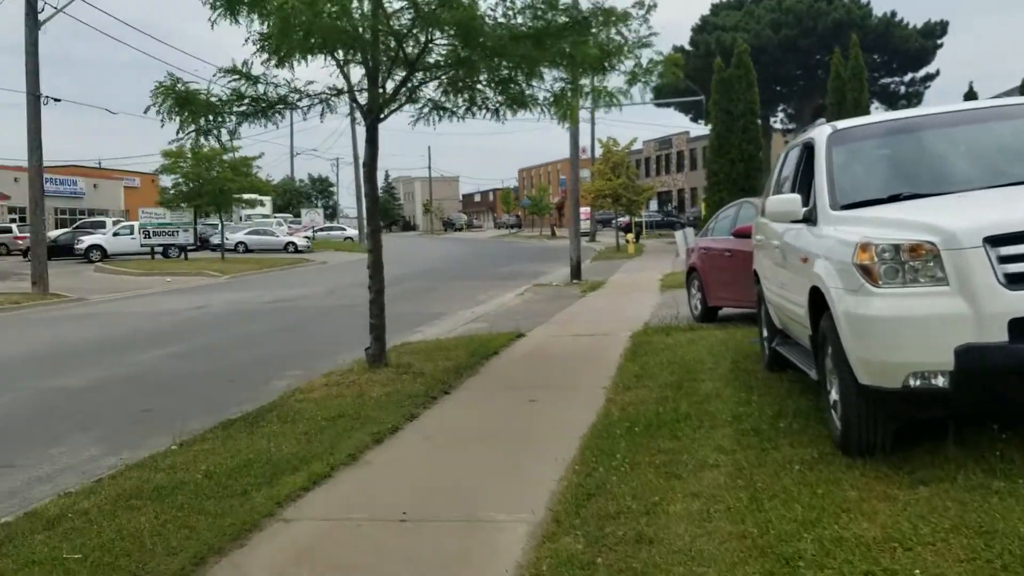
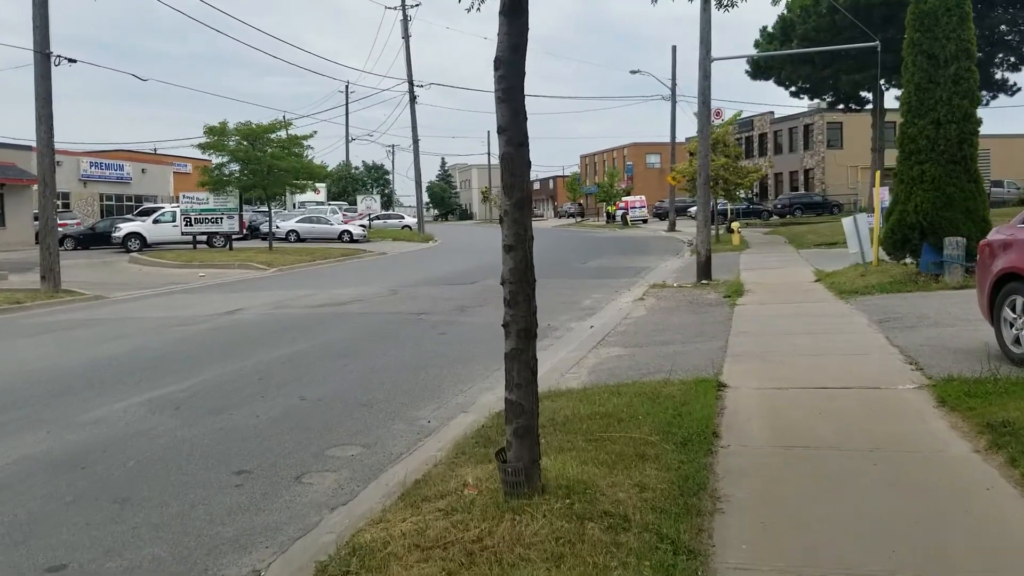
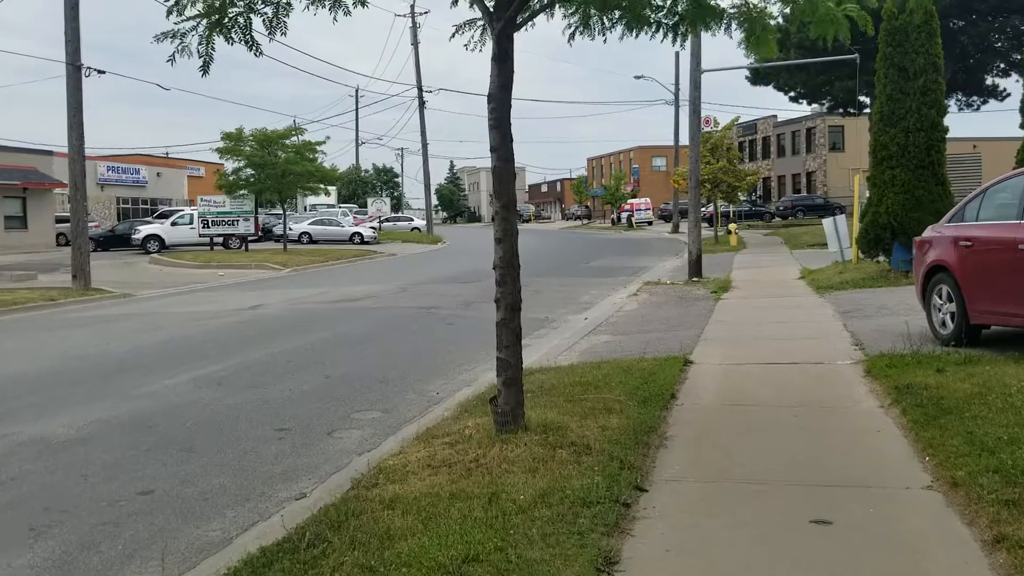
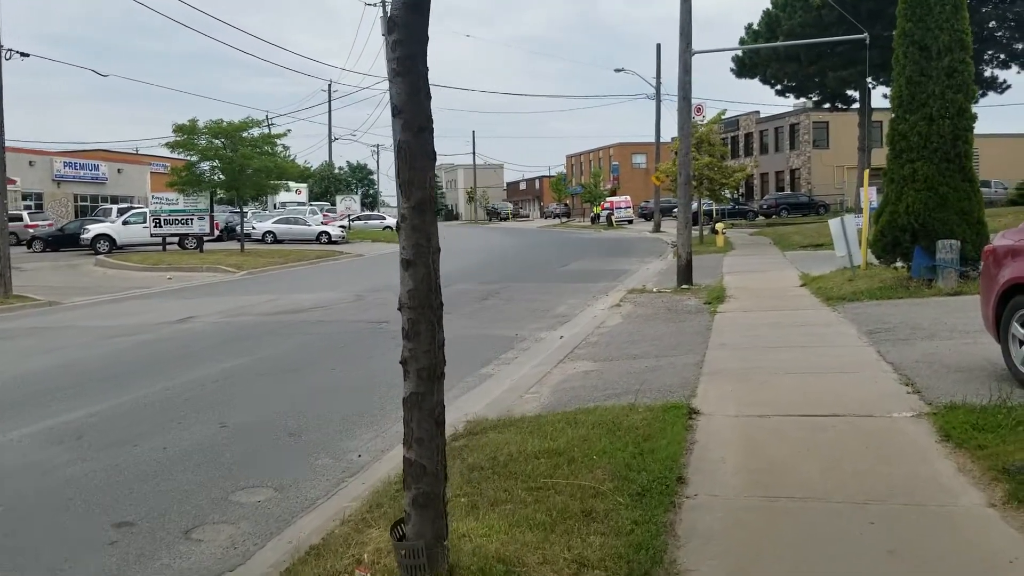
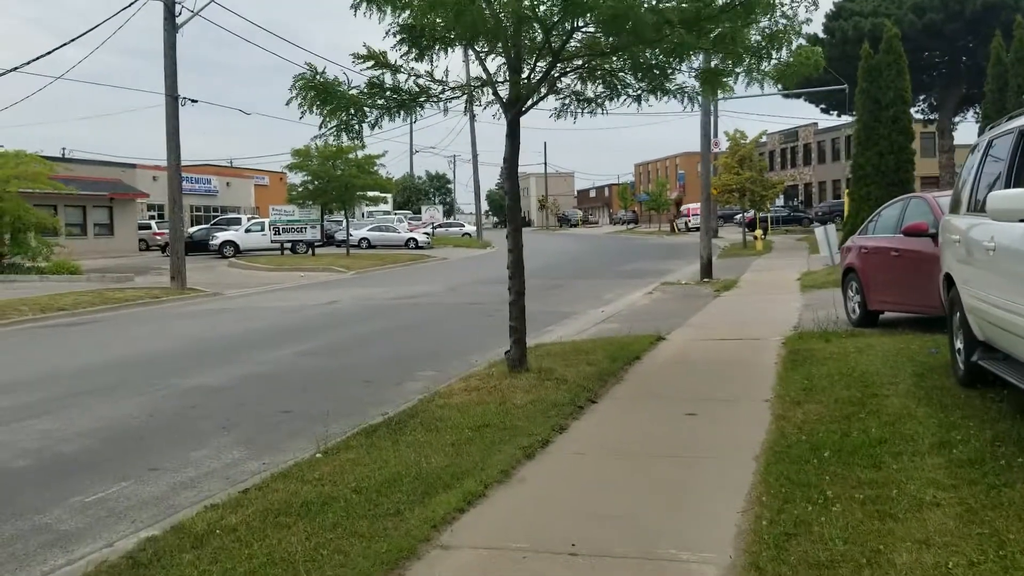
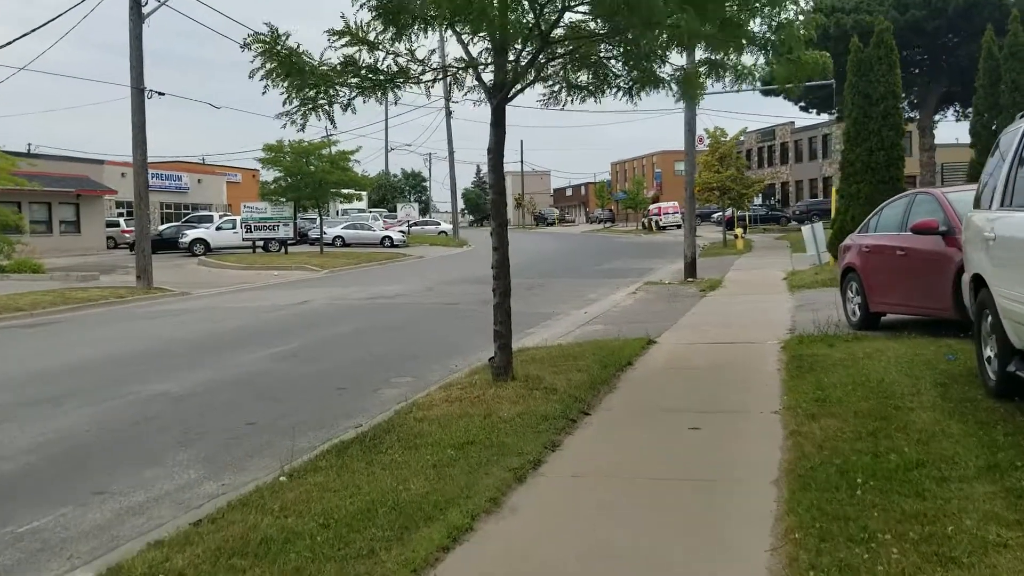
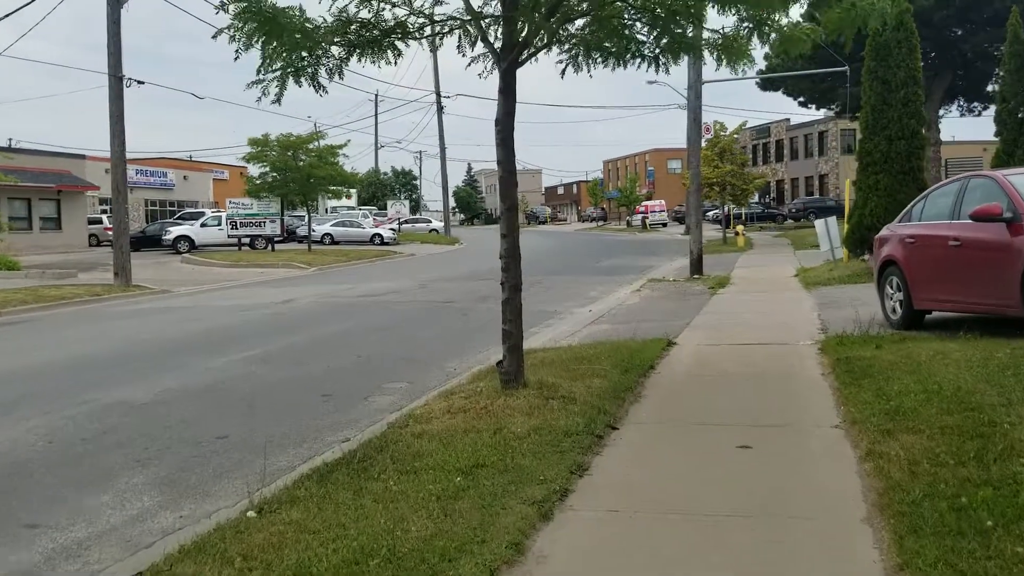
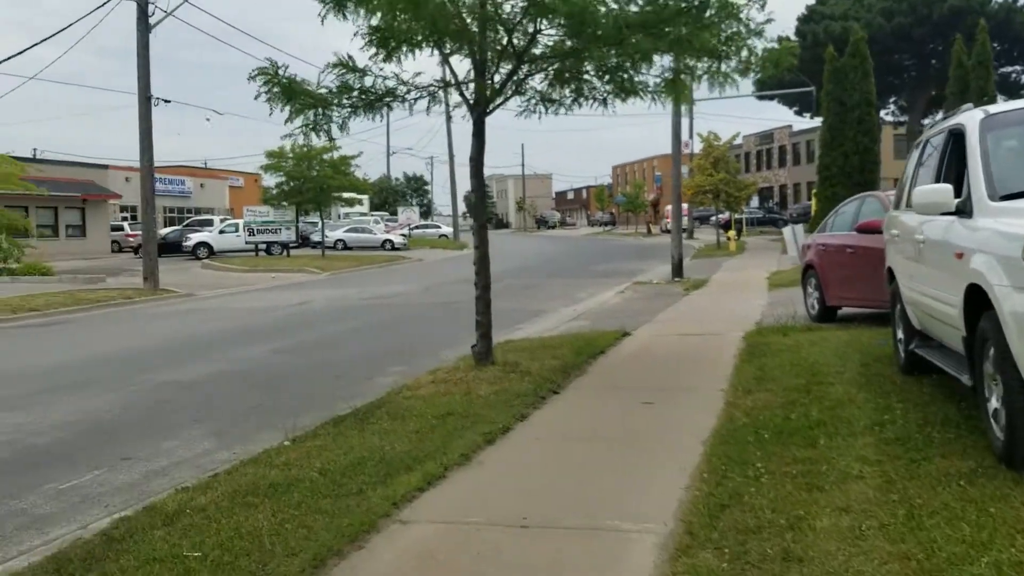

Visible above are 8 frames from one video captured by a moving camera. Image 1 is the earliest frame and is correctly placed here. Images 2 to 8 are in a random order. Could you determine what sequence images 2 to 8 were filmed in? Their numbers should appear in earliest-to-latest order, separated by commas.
8, 5, 6, 7, 3, 2, 4
